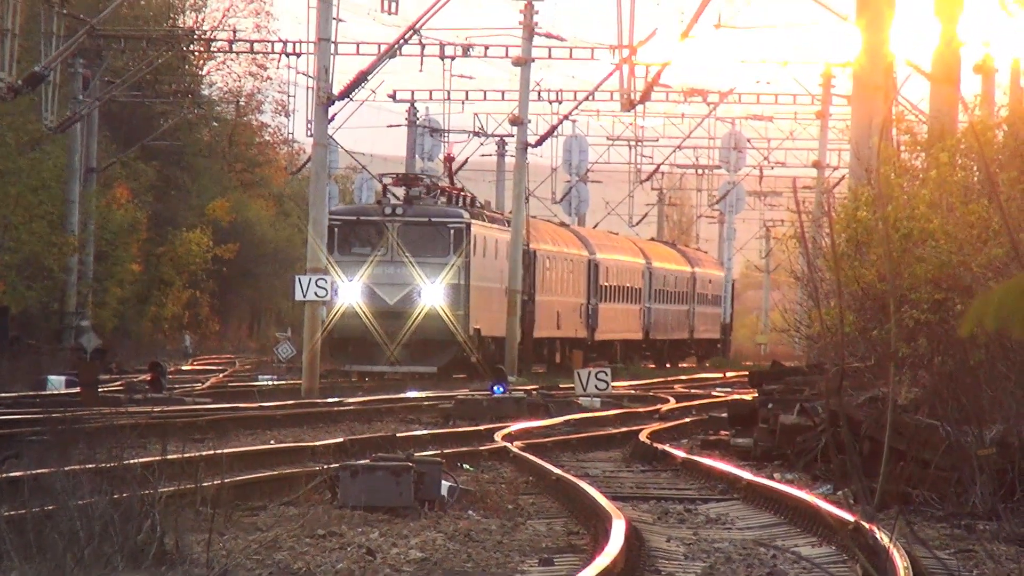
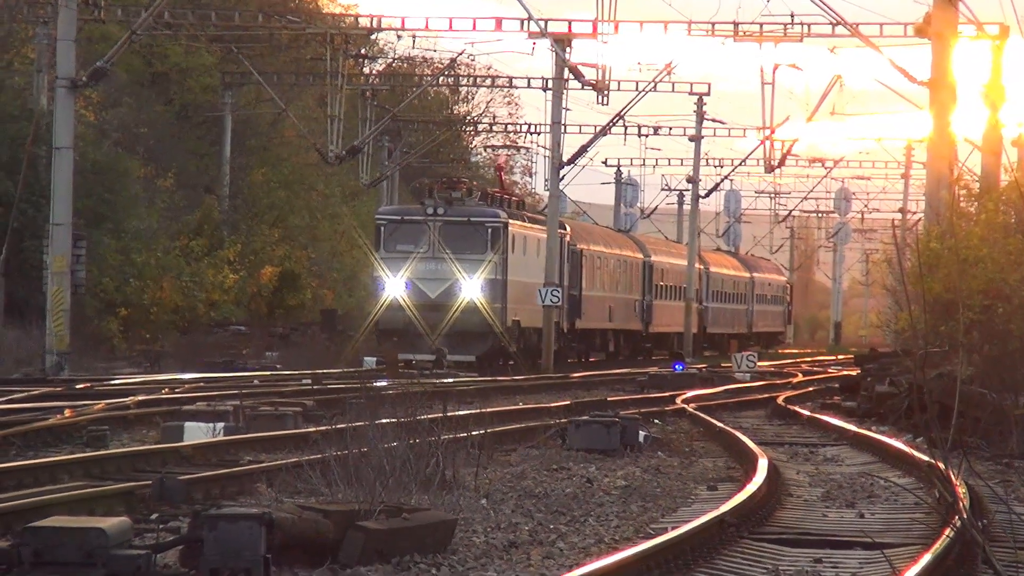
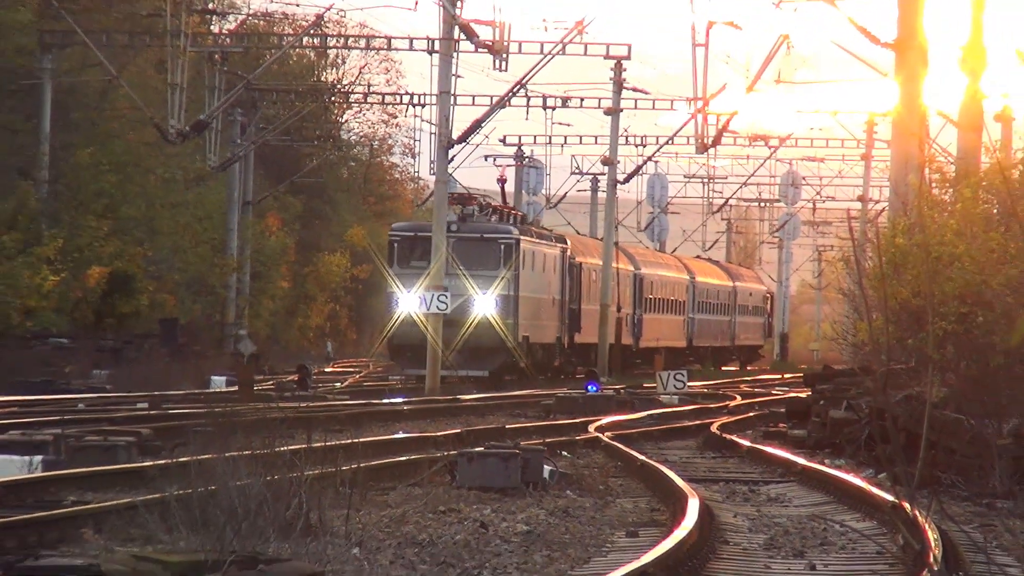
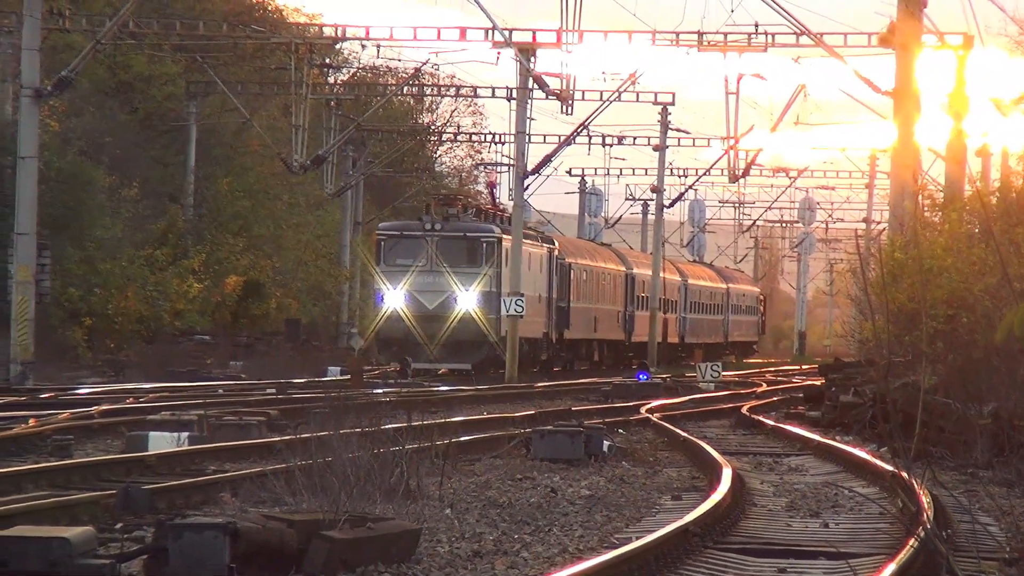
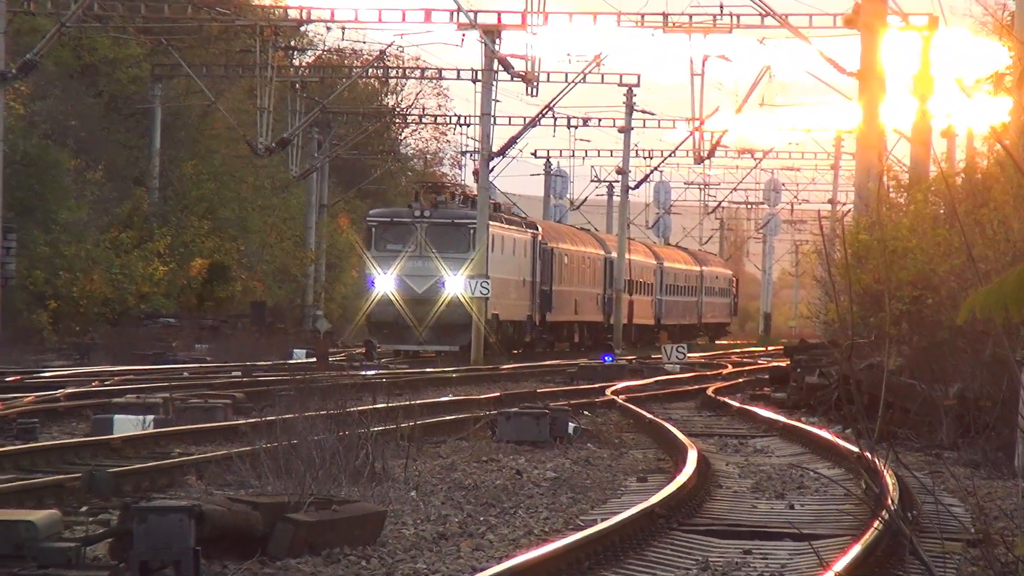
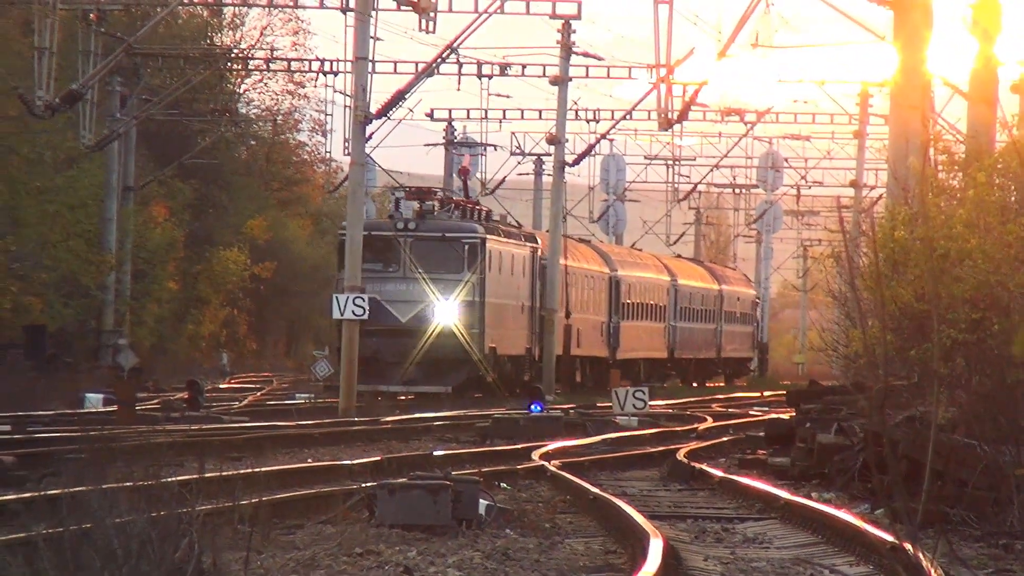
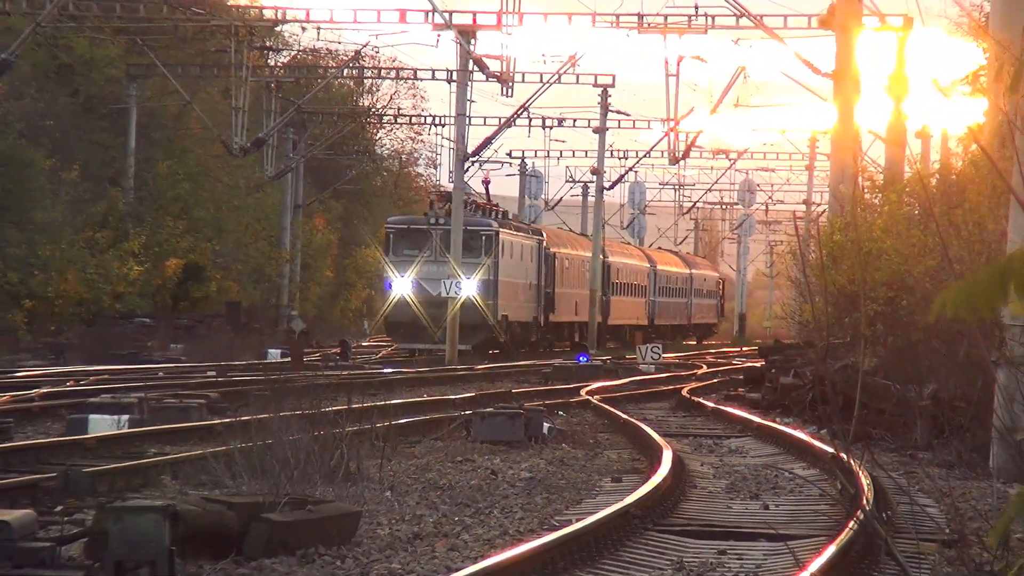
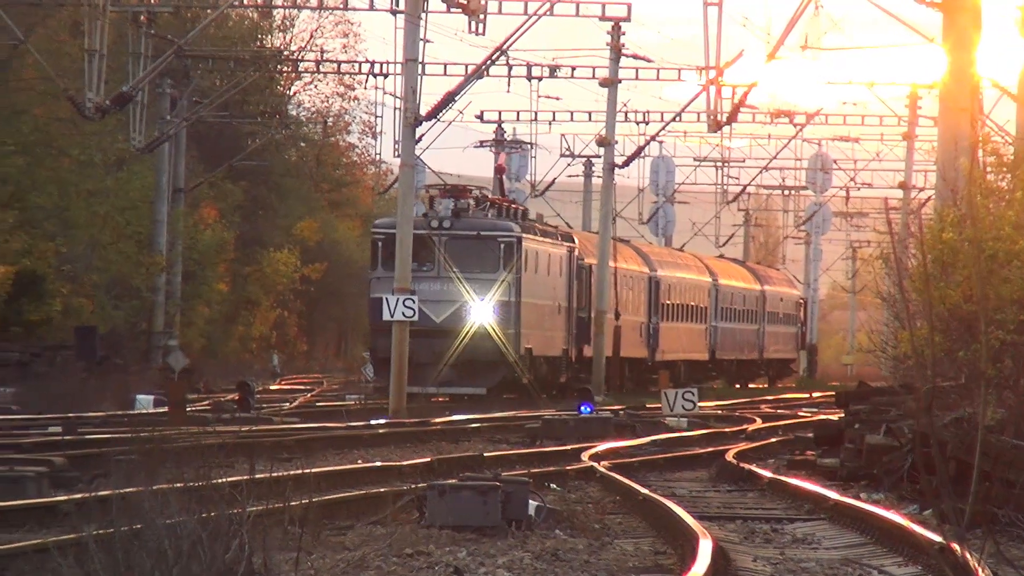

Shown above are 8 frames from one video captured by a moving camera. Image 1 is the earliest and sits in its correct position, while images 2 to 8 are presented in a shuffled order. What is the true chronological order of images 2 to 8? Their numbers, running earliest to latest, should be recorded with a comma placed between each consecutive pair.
6, 8, 3, 7, 5, 4, 2
